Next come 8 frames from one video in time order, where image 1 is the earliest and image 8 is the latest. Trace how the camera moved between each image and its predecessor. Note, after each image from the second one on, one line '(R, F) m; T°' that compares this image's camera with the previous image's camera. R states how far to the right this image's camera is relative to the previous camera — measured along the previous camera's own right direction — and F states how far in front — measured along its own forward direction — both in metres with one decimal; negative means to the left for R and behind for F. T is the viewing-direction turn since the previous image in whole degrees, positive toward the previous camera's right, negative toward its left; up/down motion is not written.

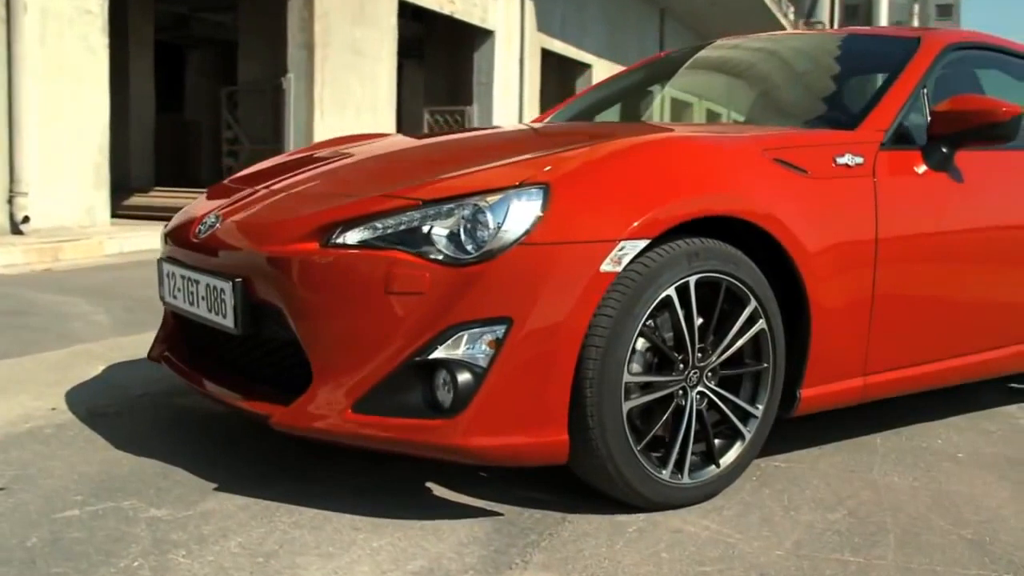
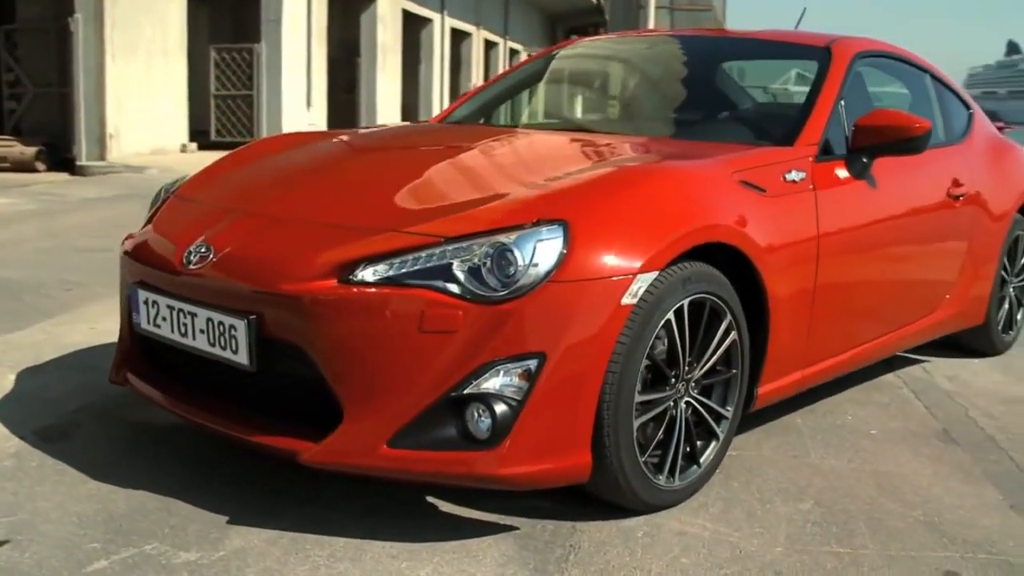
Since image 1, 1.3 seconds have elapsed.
(-0.5, 0.0) m; +11°
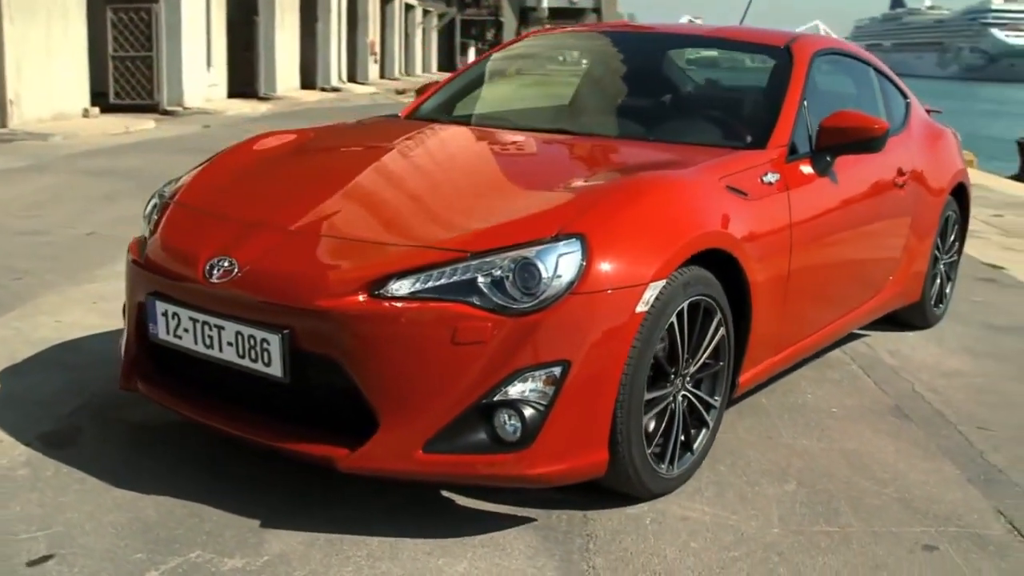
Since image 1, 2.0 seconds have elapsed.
(-0.3, -0.1) m; +5°
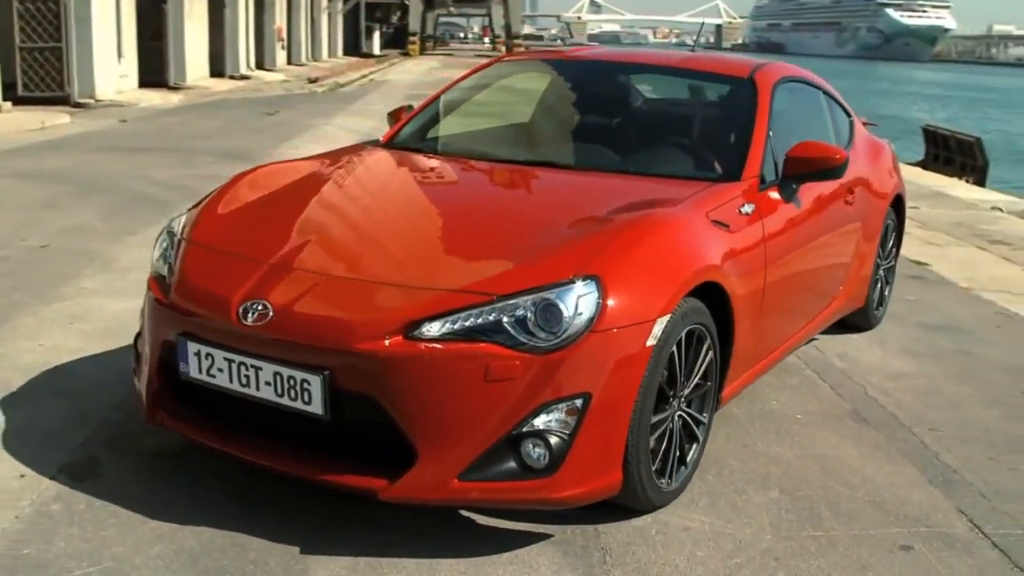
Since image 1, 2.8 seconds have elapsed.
(-0.3, -0.2) m; +5°
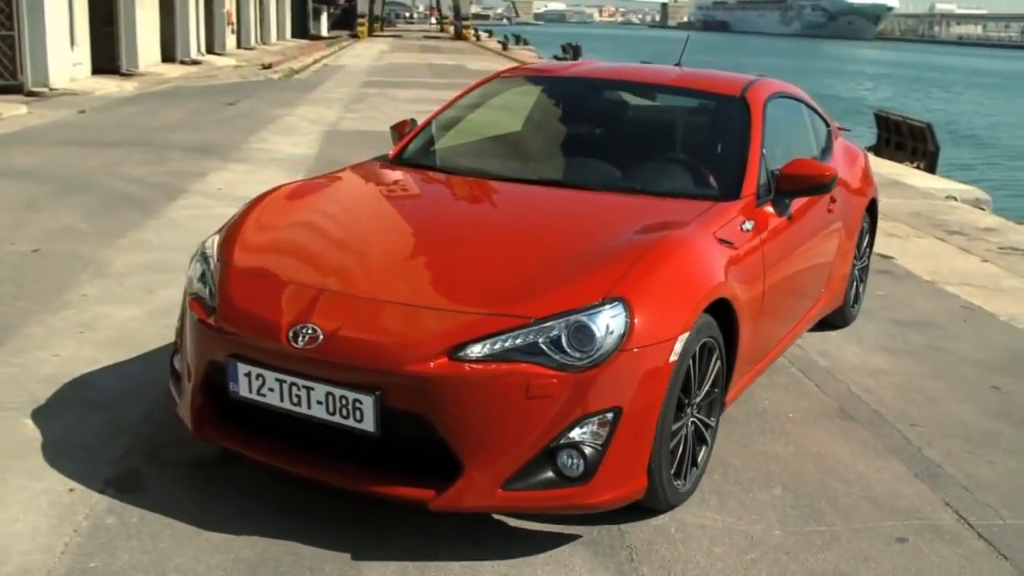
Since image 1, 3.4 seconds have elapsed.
(-0.2, -0.2) m; +3°
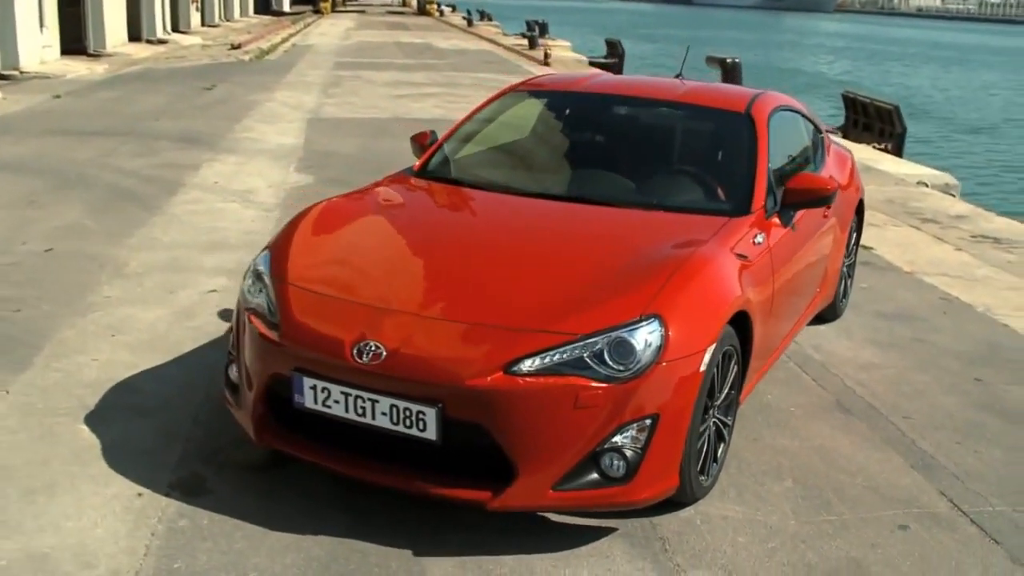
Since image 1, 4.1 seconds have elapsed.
(-0.2, -0.3) m; +2°
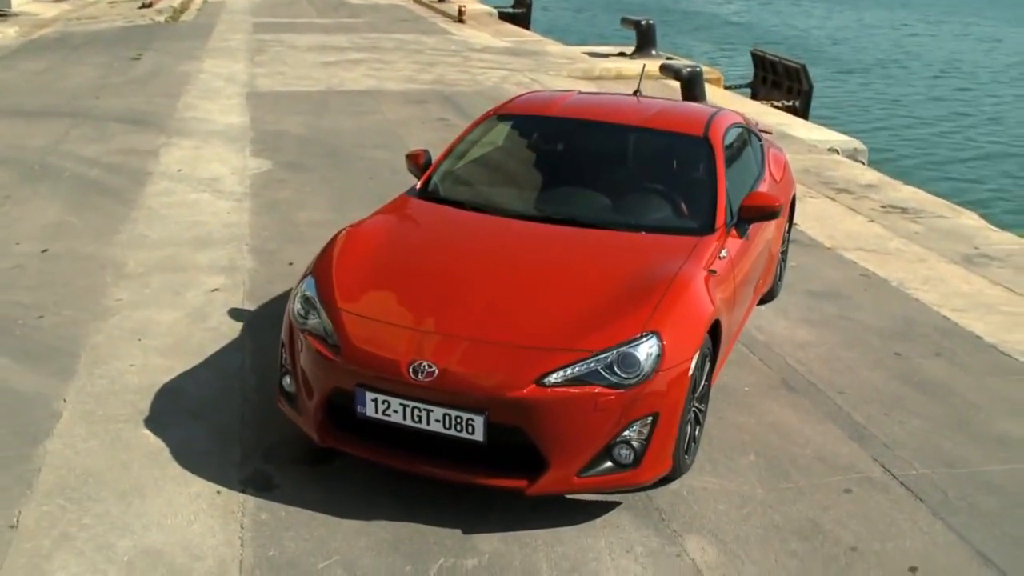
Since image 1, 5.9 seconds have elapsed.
(-0.4, -0.7) m; +5°
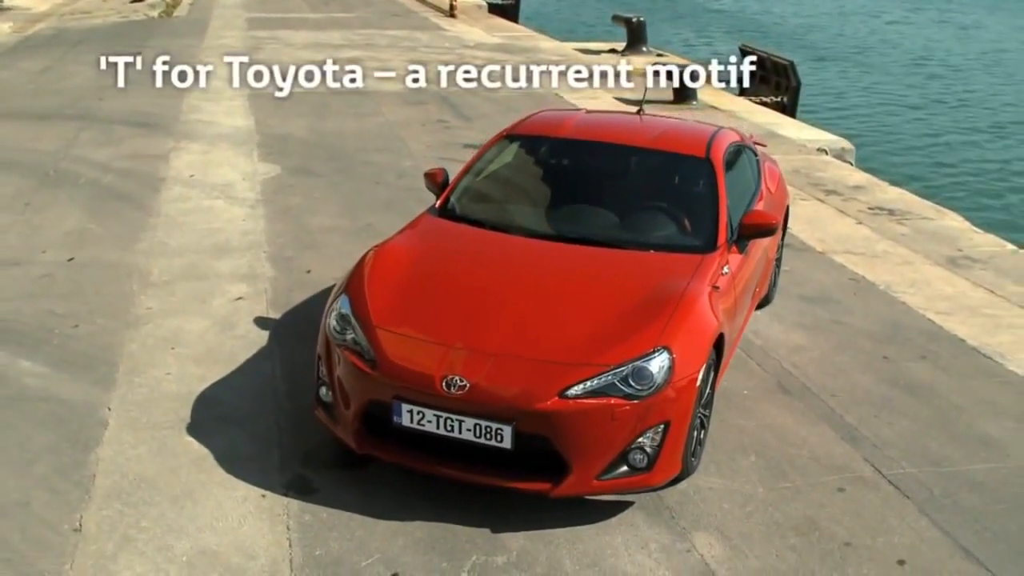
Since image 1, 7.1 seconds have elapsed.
(-0.1, -0.4) m; +1°
